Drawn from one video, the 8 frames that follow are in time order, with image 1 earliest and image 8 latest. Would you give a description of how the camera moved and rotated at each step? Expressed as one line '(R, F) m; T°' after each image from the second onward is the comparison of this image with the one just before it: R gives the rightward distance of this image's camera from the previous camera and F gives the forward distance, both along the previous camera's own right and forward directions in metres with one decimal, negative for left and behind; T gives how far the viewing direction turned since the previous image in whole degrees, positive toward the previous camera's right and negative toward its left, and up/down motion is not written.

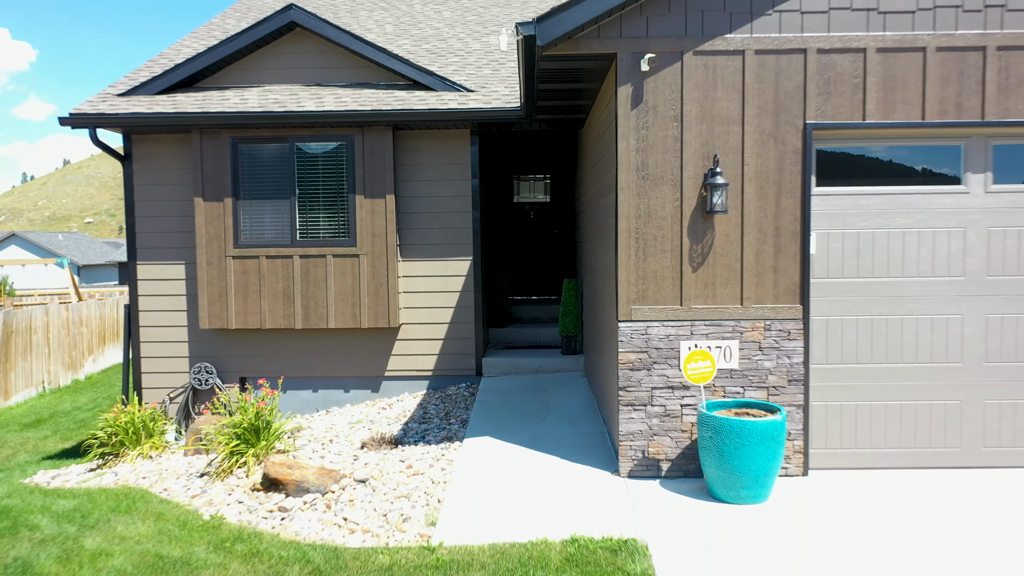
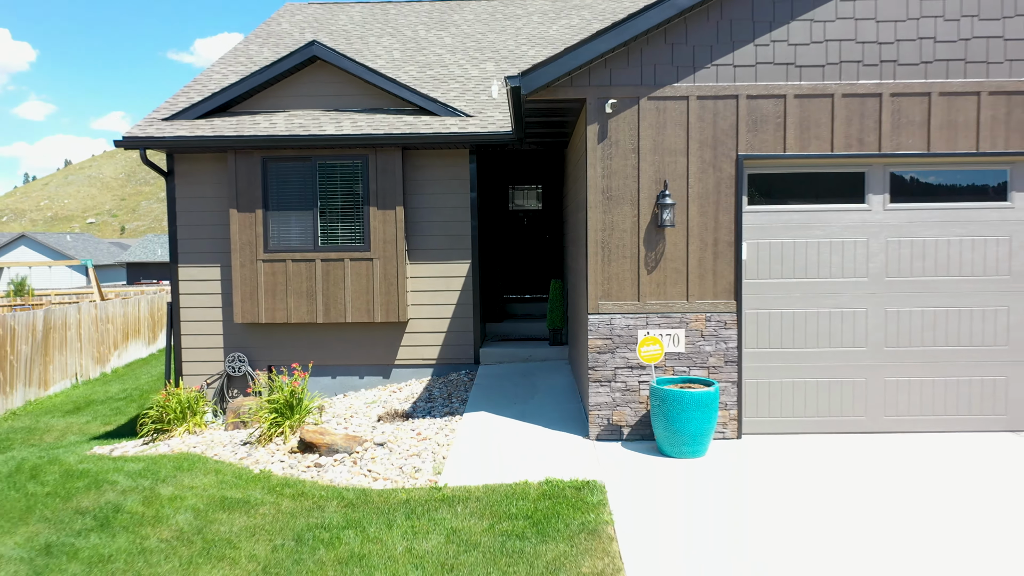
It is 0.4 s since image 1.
(+0.1, -0.9) m; 0°
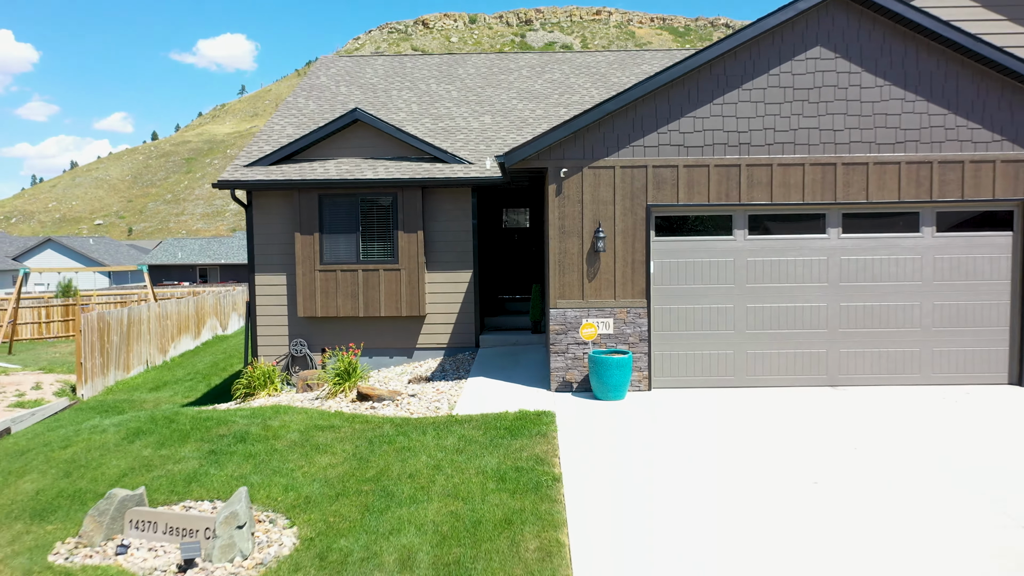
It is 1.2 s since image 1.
(+0.1, -2.4) m; 0°
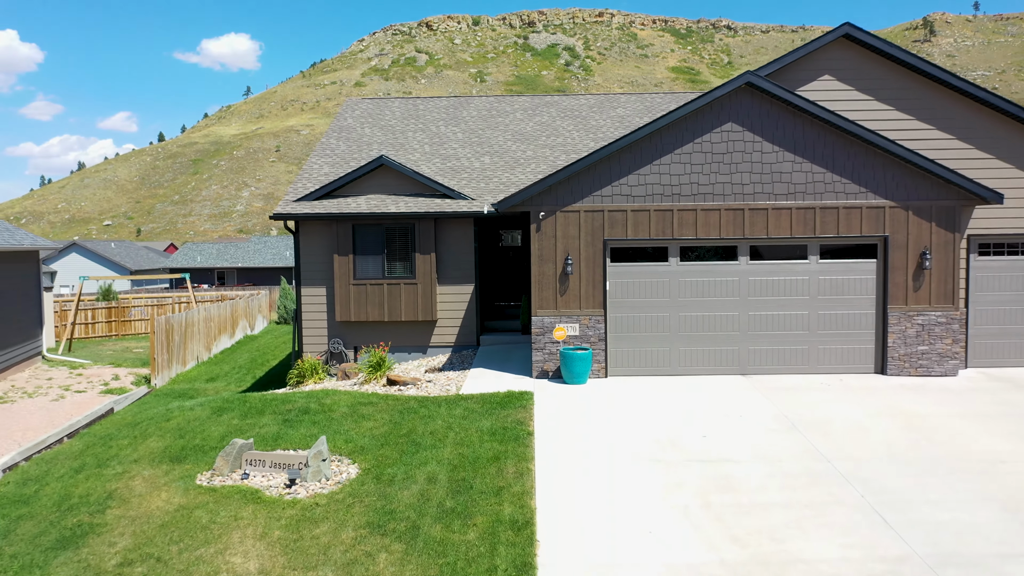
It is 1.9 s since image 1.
(+0.1, -2.4) m; 0°
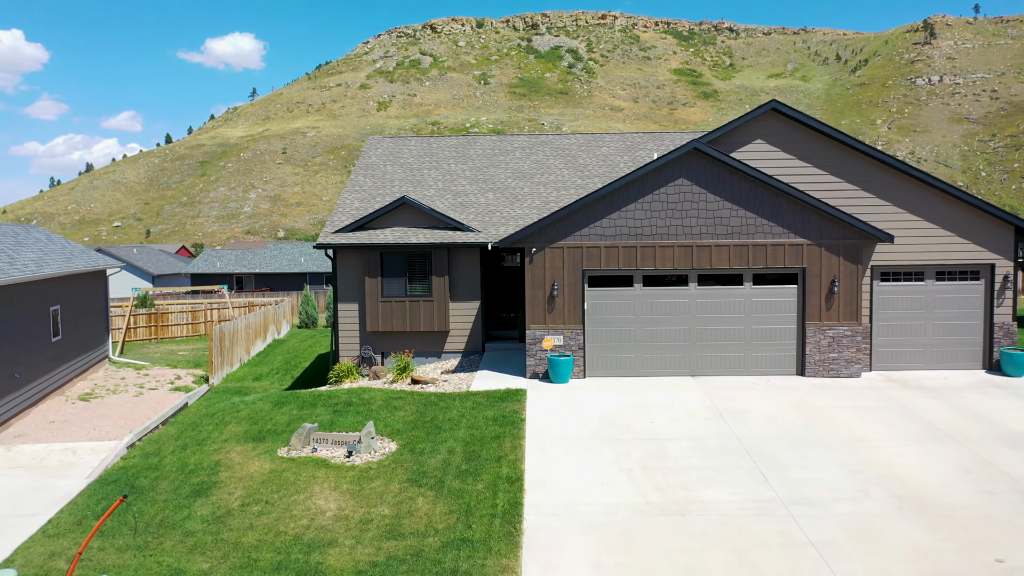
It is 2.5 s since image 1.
(+0.1, -2.6) m; 0°
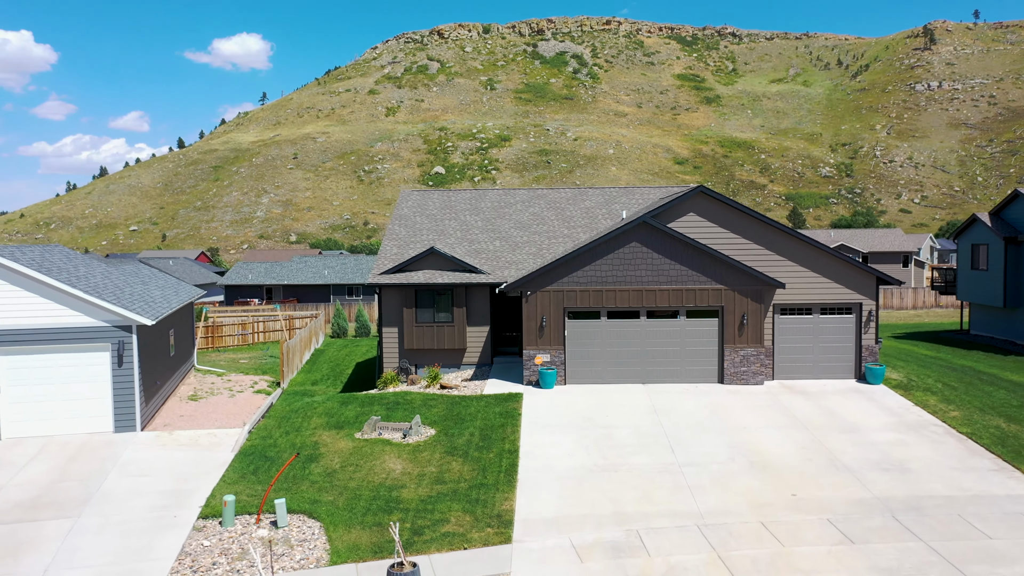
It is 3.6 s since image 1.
(+0.1, -4.7) m; 0°
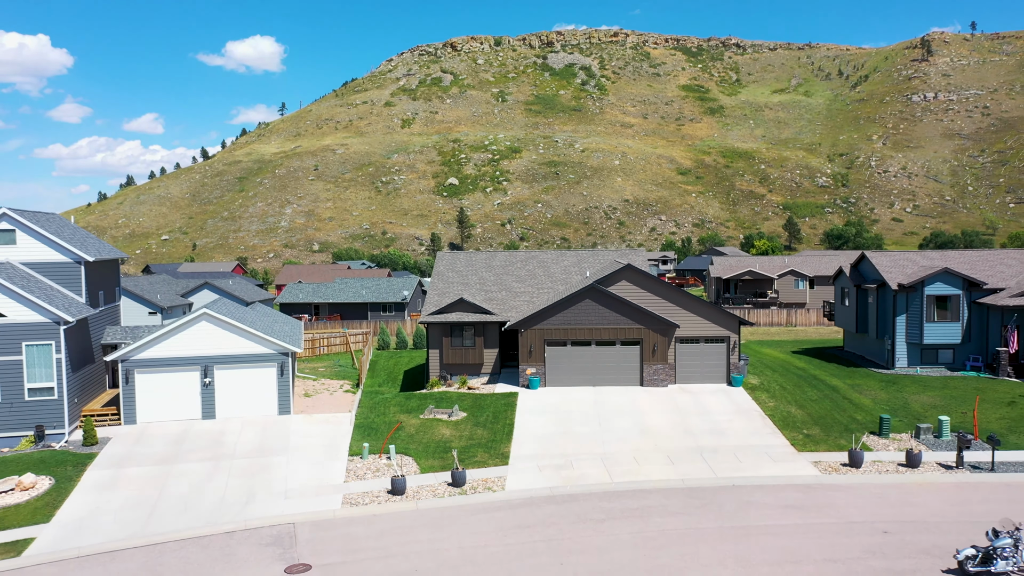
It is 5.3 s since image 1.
(+0.4, -10.4) m; -1°
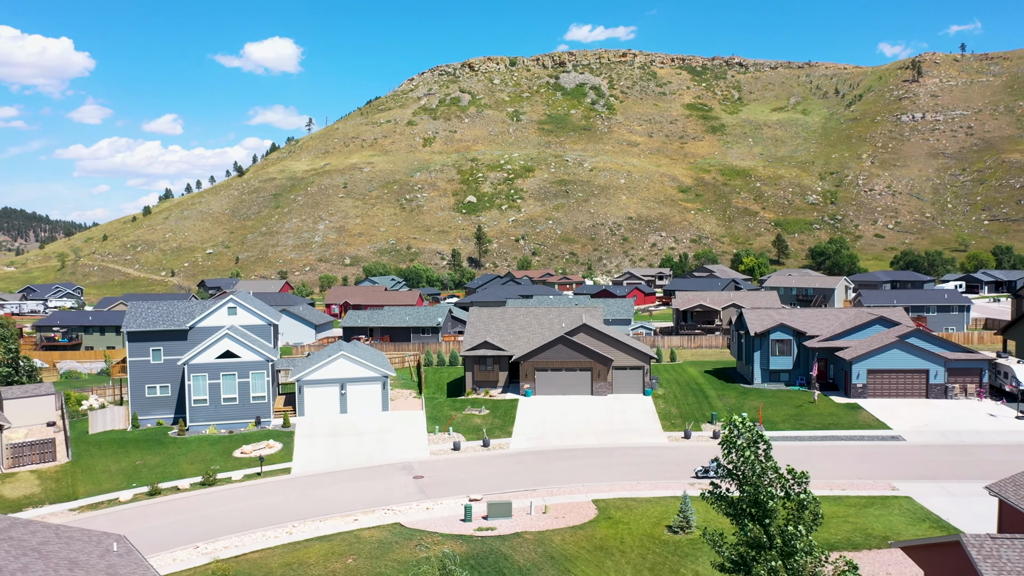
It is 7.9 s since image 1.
(+0.7, -18.9) m; -1°
